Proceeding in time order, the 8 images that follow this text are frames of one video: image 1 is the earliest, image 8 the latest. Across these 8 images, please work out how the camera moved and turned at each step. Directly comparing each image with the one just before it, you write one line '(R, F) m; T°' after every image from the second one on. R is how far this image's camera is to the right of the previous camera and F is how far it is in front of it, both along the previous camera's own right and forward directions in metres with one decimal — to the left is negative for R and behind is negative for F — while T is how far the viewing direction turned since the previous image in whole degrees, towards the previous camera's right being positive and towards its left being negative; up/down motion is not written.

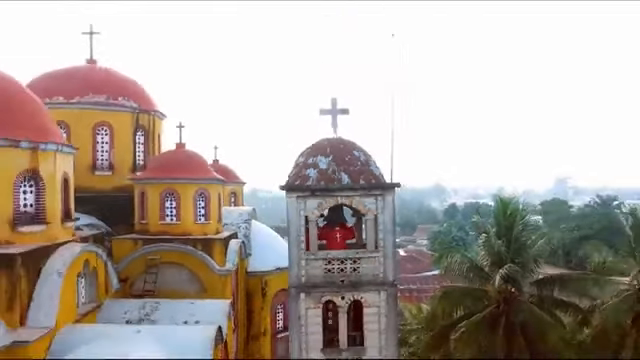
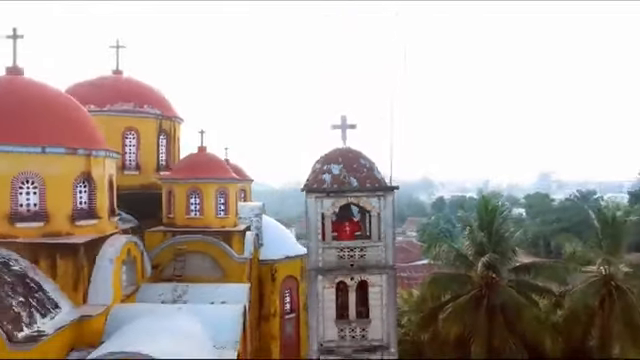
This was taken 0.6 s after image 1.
(-0.2, -1.6) m; +1°
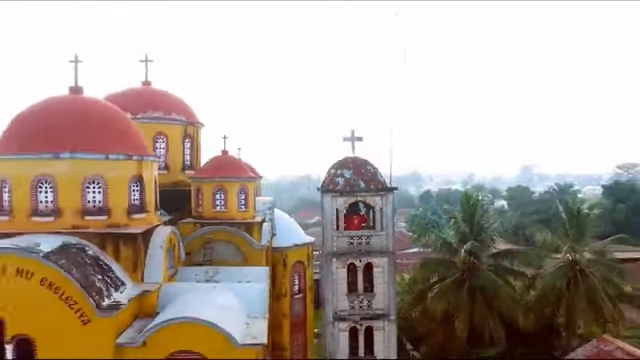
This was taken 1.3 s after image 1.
(-0.3, -2.2) m; +1°
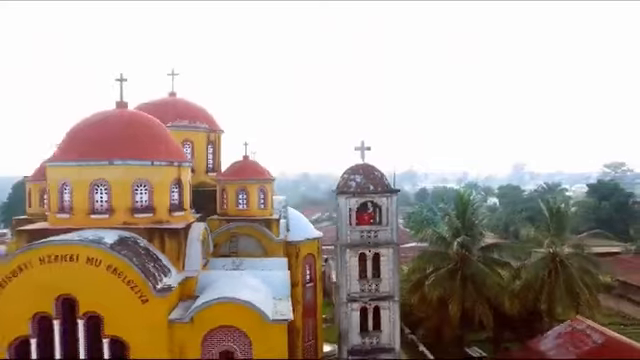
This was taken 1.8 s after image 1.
(-0.3, -2.0) m; 0°
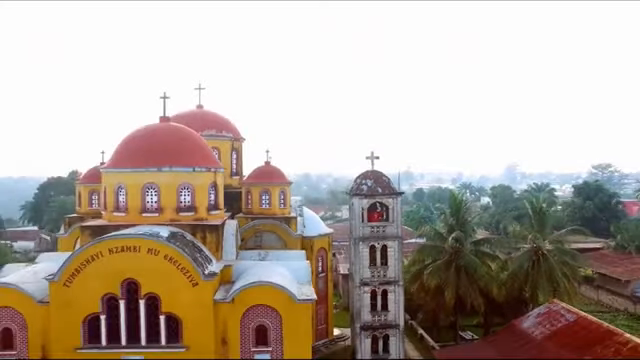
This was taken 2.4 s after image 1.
(-0.3, -2.5) m; 0°
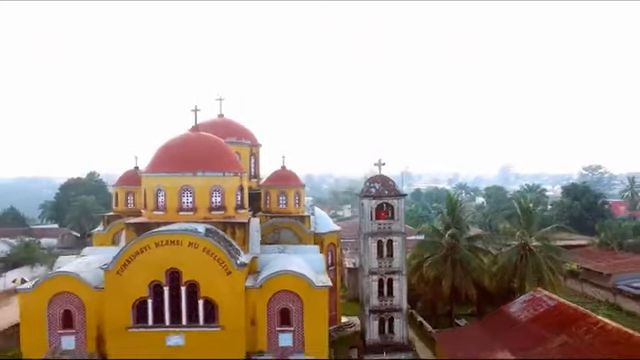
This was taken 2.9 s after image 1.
(-0.3, -2.4) m; 0°
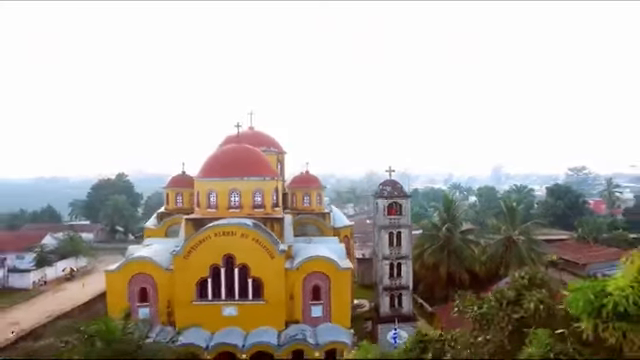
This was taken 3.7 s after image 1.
(-0.7, -4.3) m; 0°
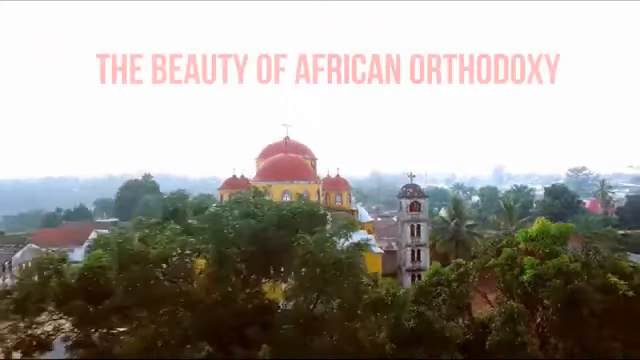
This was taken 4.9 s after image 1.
(-1.0, -5.6) m; 0°
